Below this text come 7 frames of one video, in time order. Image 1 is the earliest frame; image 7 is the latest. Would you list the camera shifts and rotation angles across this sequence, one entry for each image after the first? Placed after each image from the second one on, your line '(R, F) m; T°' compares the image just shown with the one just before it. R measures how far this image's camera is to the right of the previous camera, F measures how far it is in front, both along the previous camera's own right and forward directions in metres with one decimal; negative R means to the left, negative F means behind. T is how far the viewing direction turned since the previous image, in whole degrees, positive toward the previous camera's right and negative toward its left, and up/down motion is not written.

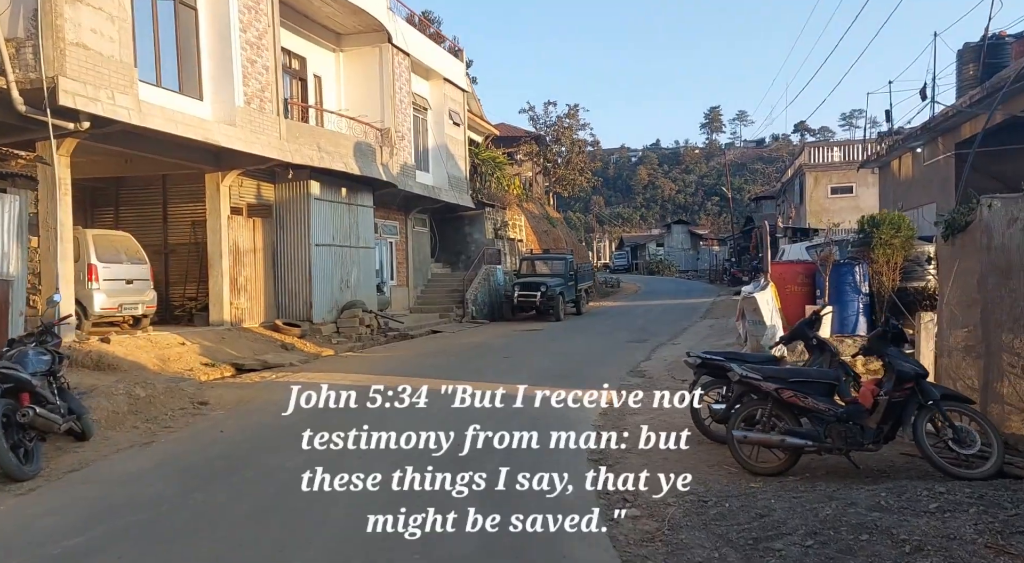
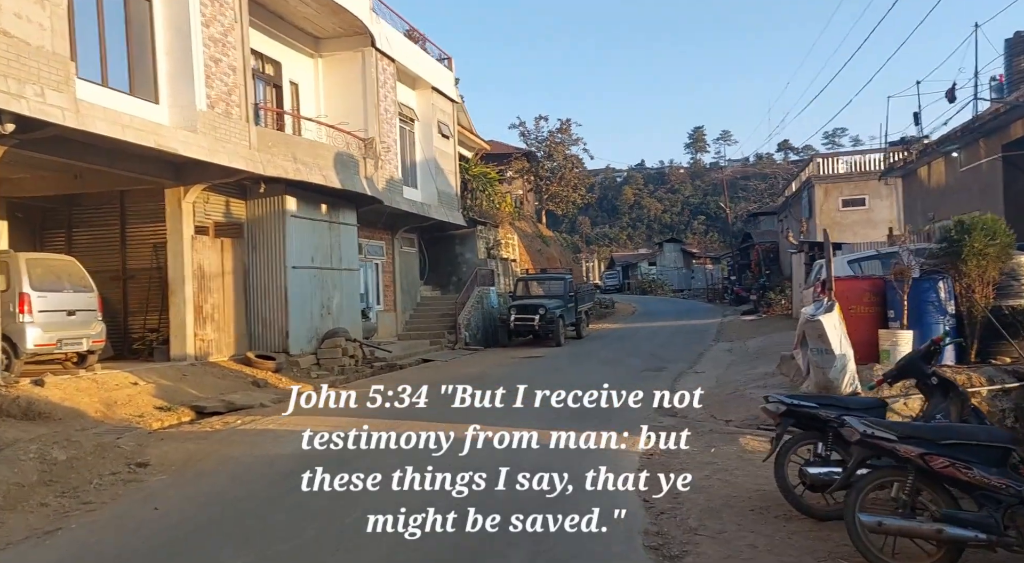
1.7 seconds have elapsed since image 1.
(-0.3, +2.2) m; +1°
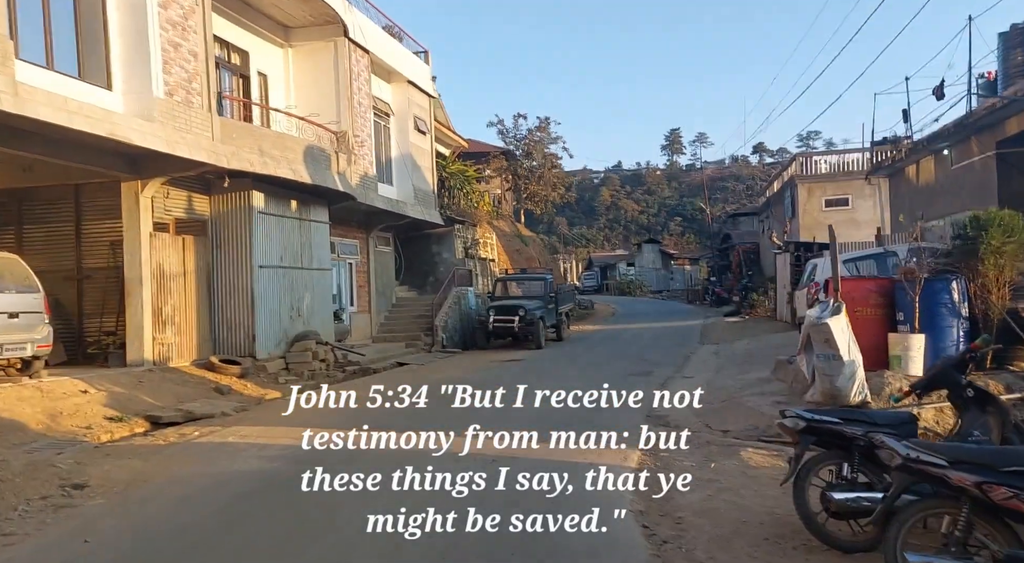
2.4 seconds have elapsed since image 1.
(0.0, +0.9) m; +1°
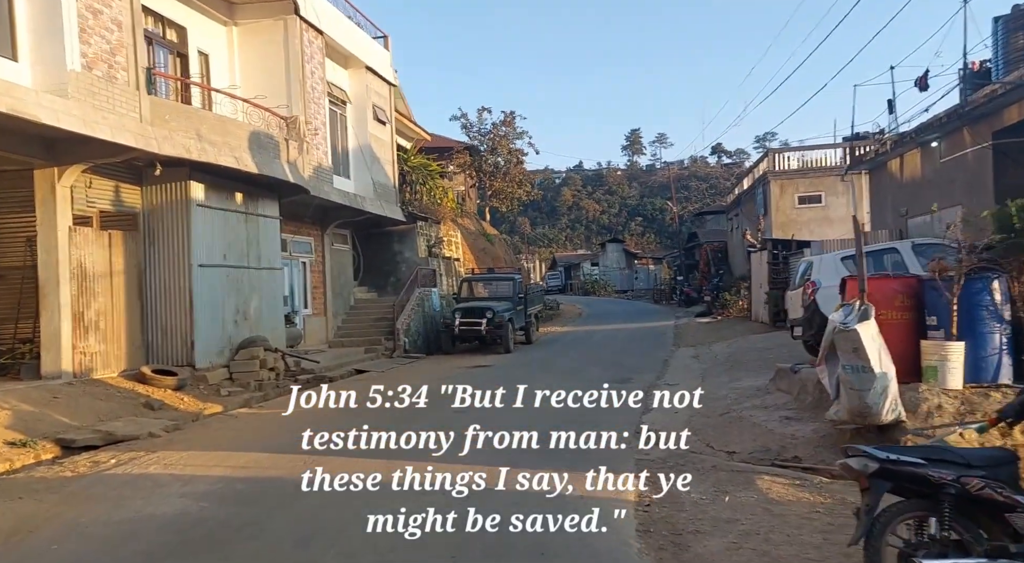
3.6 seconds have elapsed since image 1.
(-0.1, +1.5) m; +2°
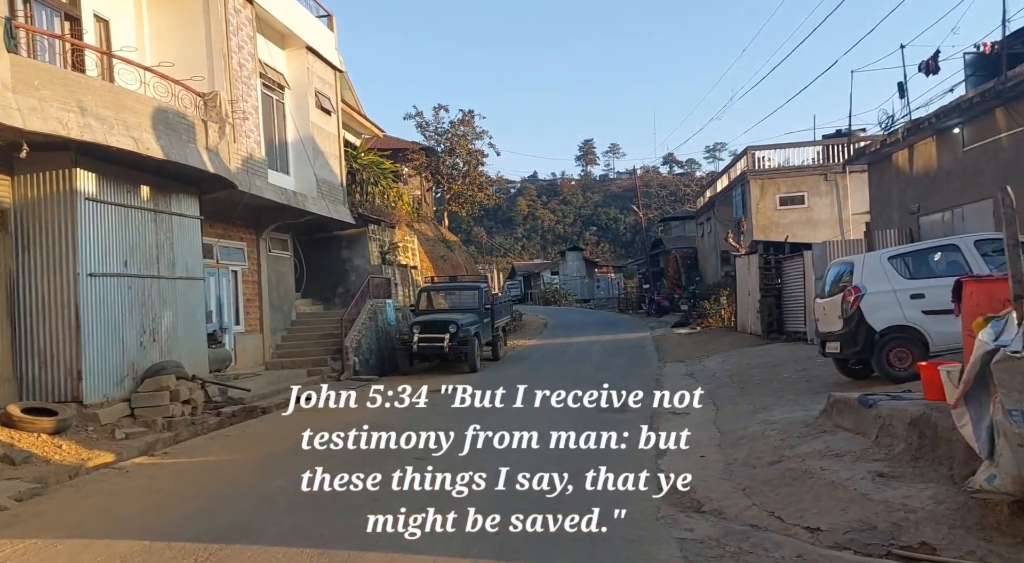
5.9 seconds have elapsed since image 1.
(-0.2, +2.9) m; +3°
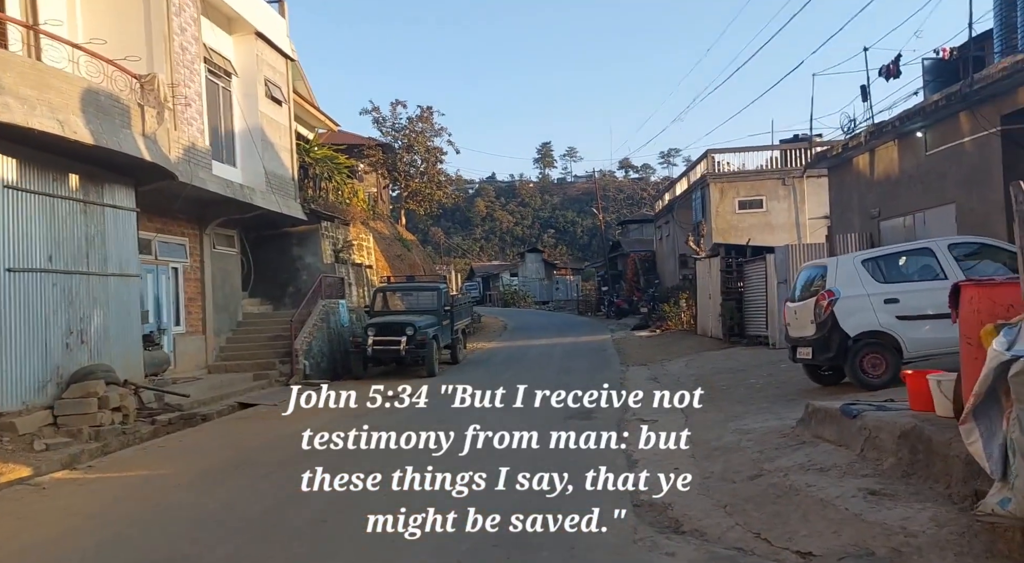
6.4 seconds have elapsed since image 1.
(0.0, +0.7) m; +3°
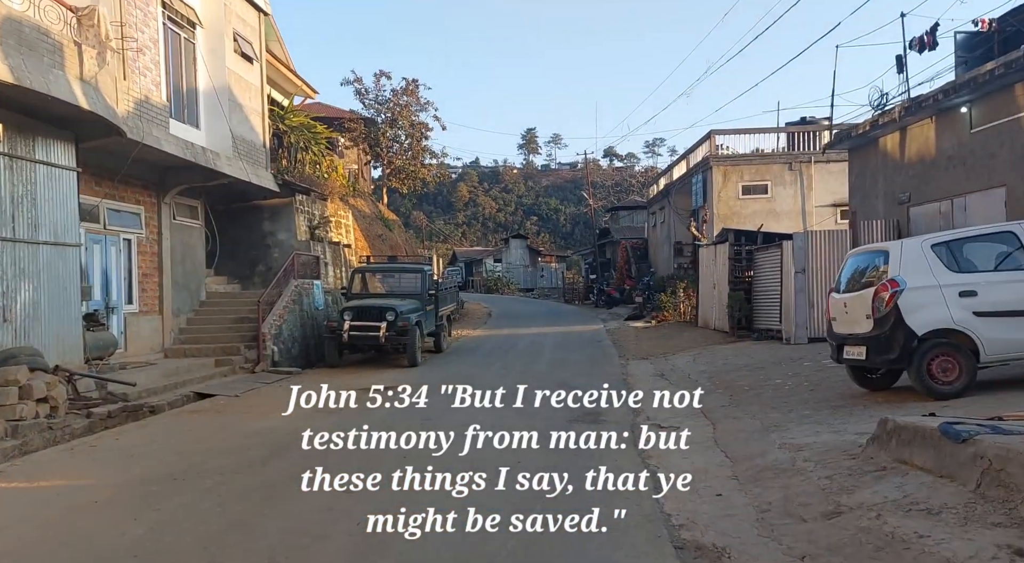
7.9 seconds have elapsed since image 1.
(-0.2, +1.8) m; +1°
